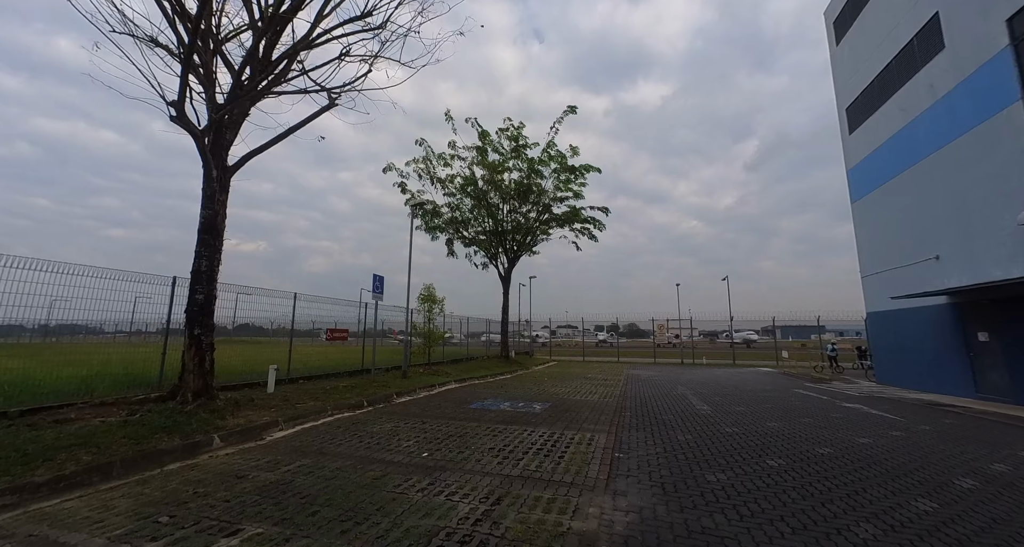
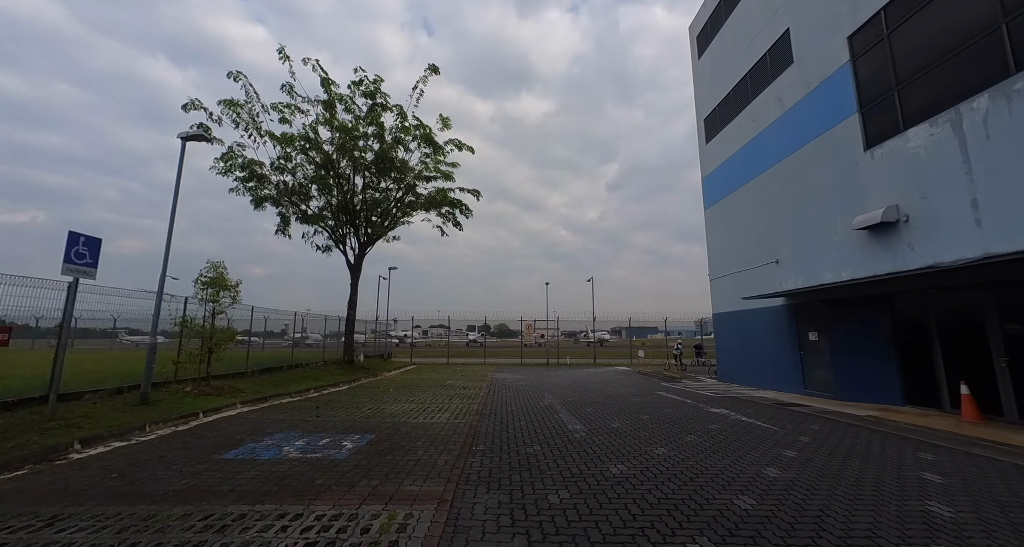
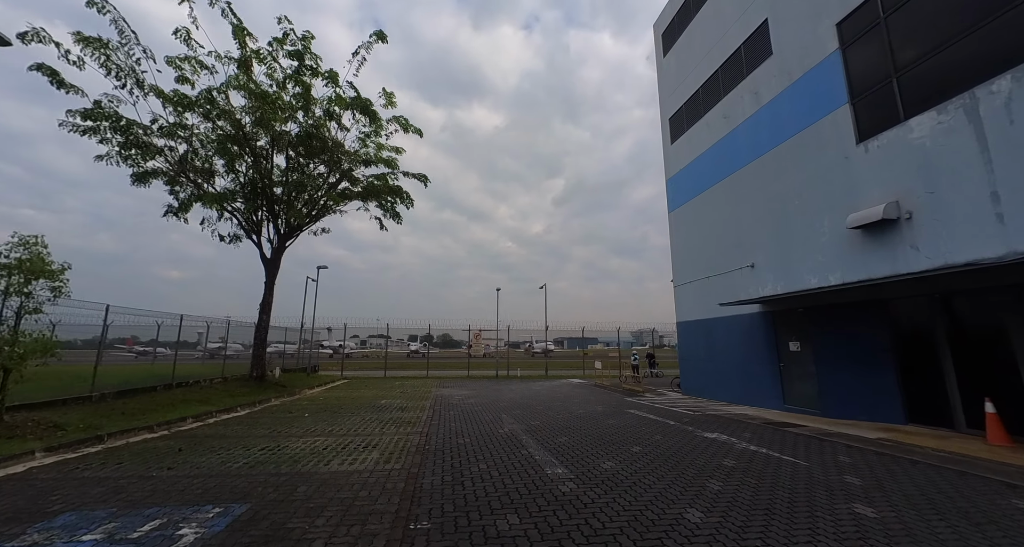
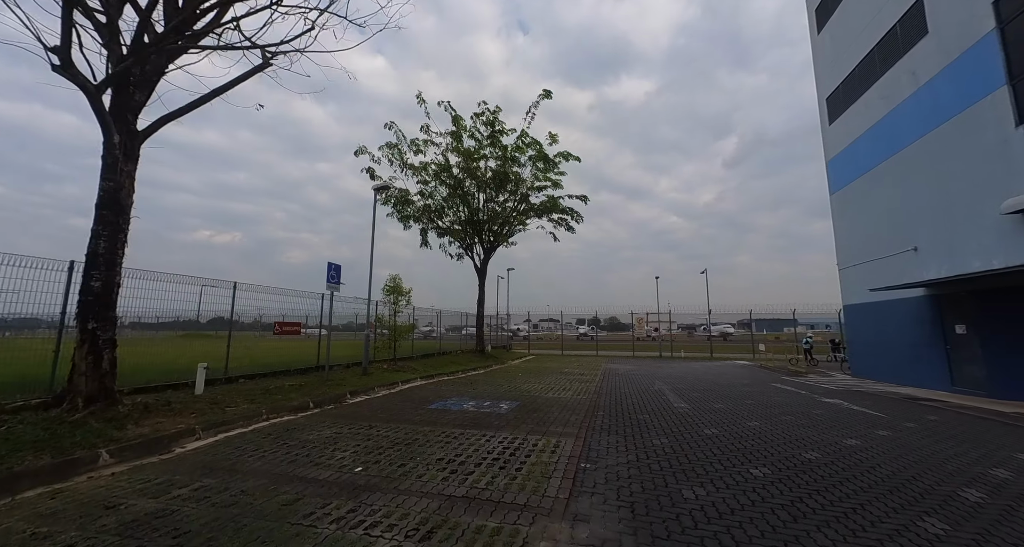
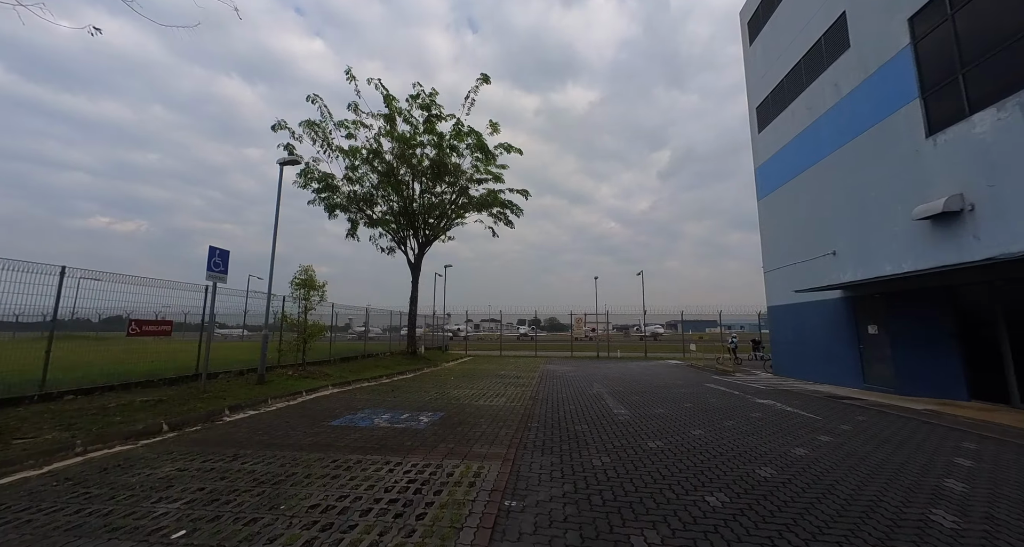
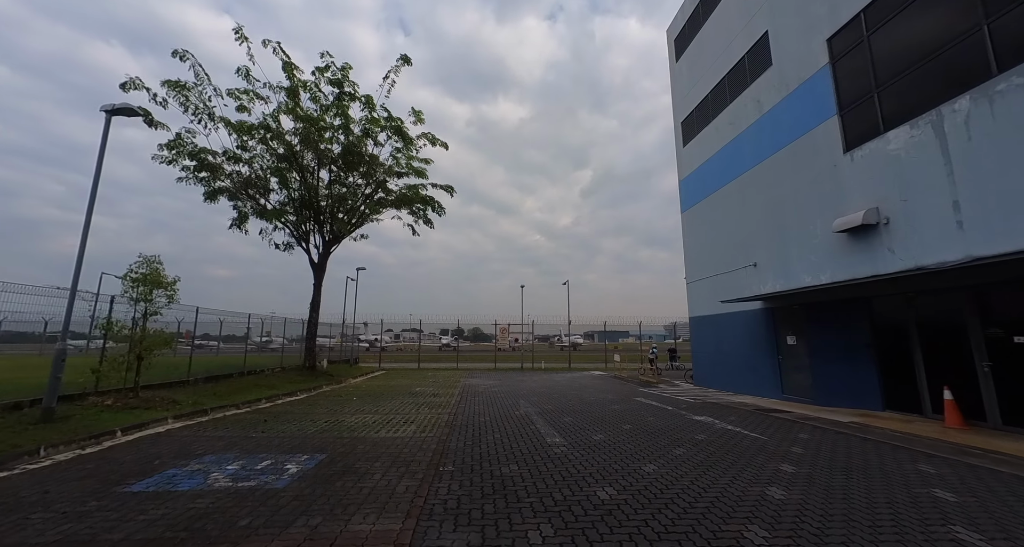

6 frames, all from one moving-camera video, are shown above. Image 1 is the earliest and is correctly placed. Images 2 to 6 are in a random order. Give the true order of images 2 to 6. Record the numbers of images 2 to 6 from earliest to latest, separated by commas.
4, 5, 2, 6, 3
